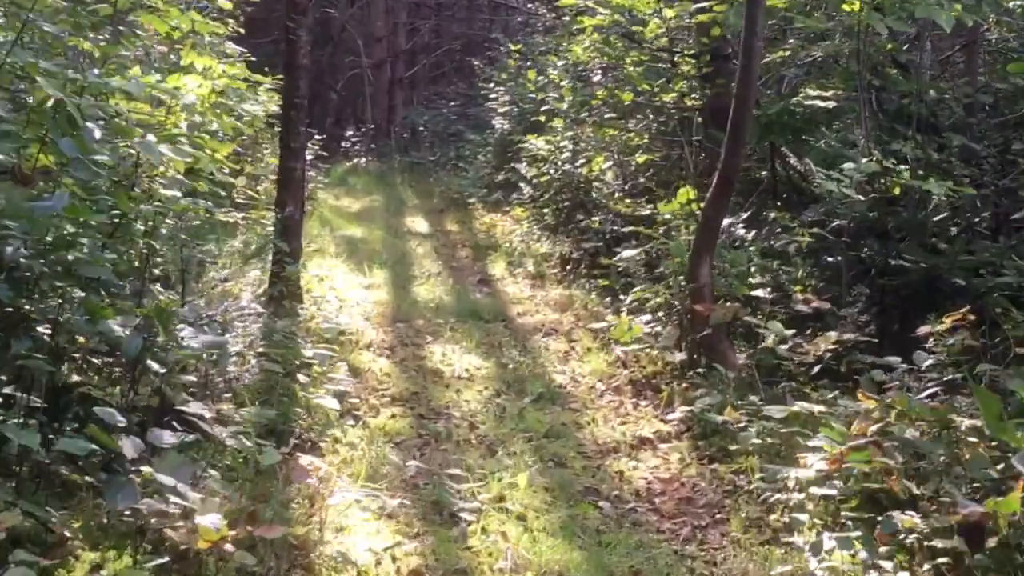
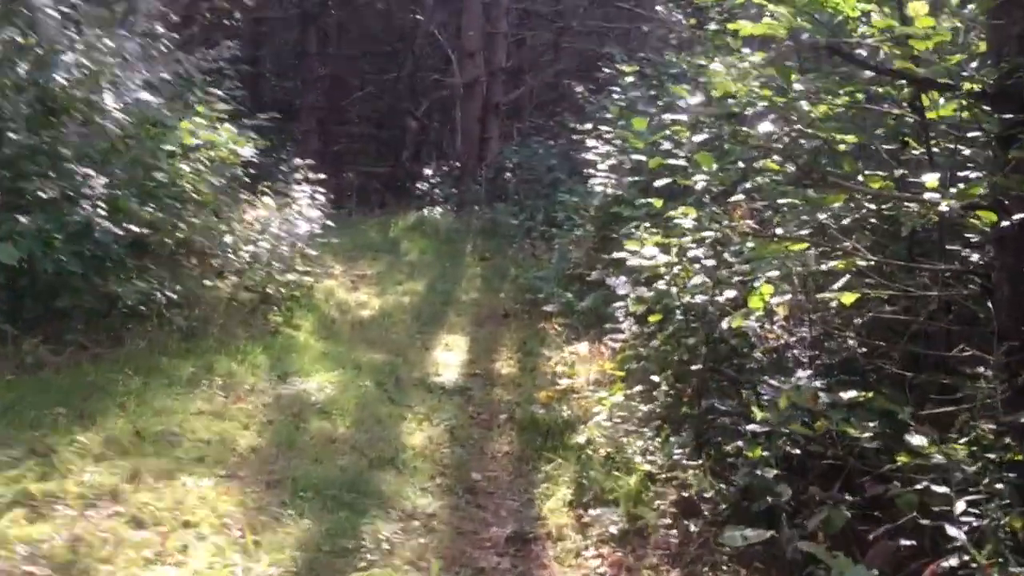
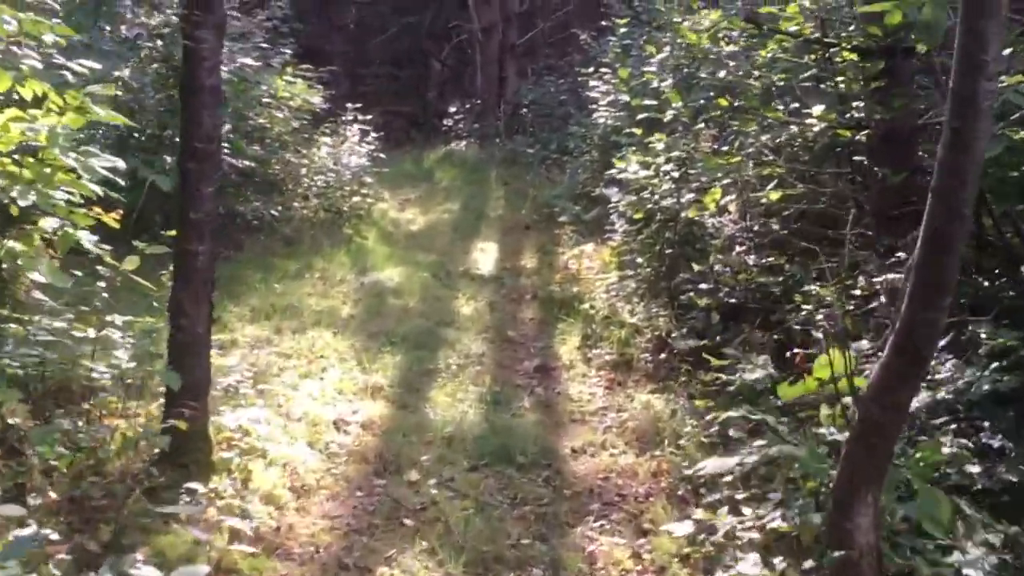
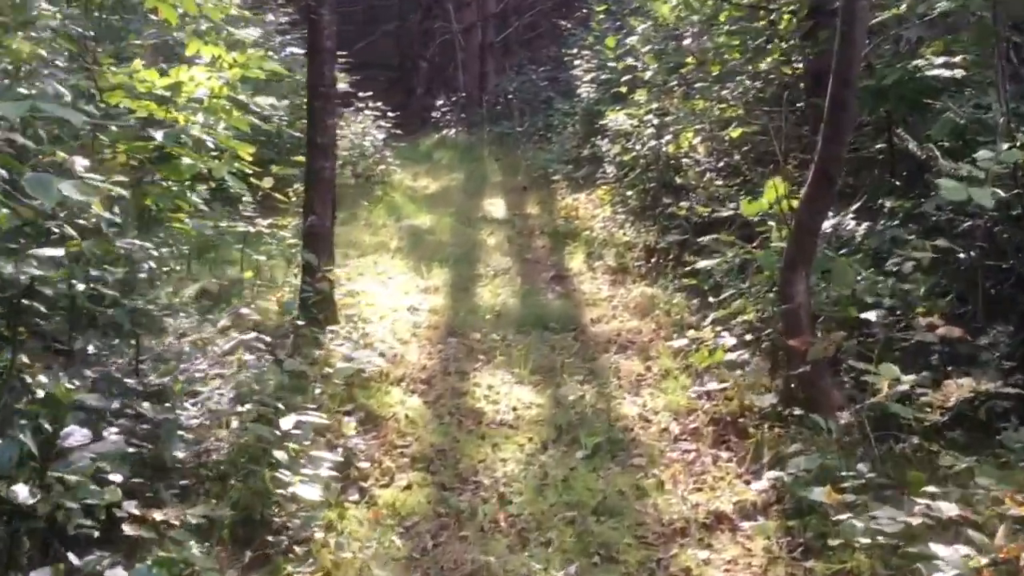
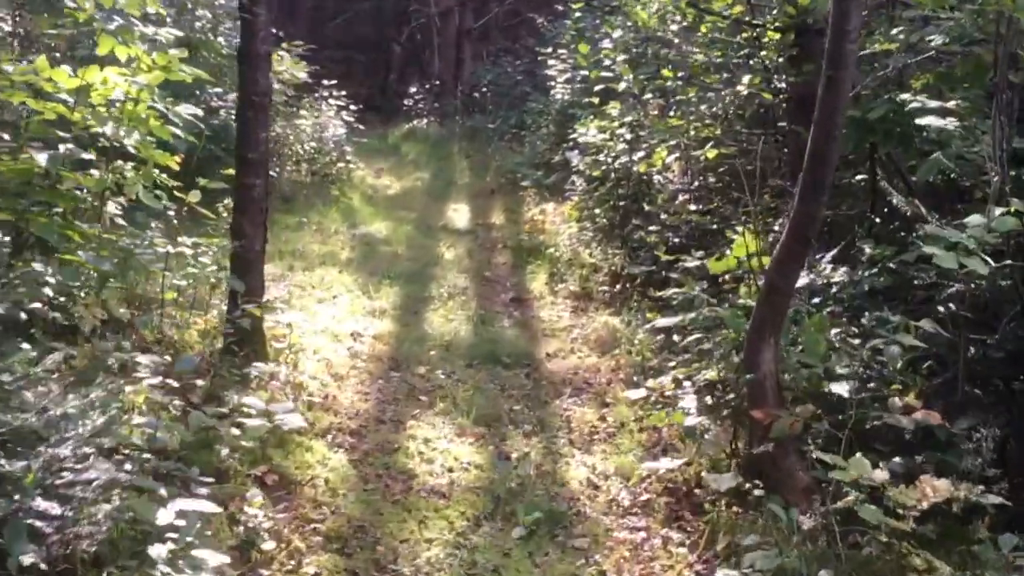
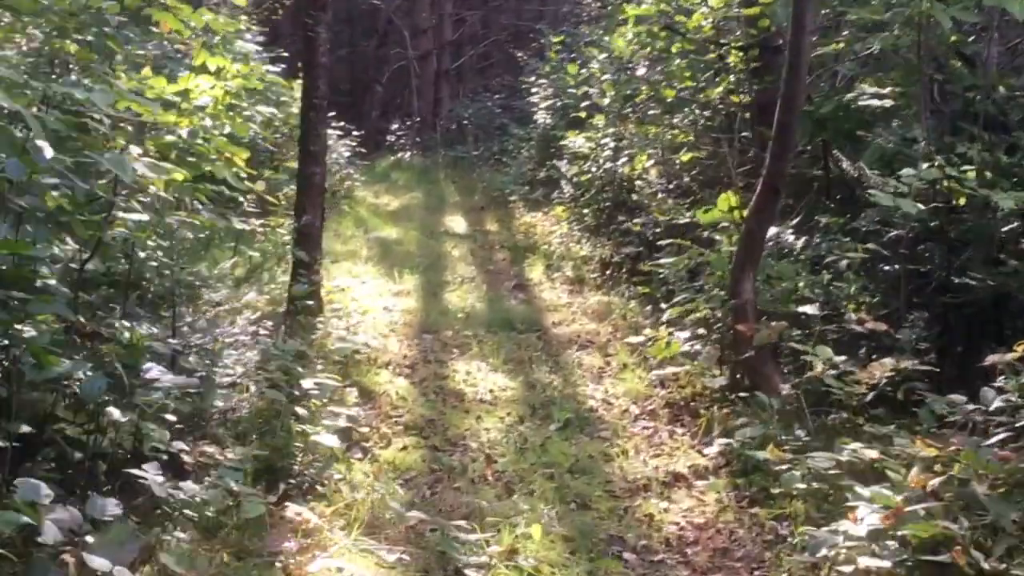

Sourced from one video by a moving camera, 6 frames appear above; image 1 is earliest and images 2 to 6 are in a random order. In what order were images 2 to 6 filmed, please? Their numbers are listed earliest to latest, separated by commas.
6, 4, 5, 3, 2
